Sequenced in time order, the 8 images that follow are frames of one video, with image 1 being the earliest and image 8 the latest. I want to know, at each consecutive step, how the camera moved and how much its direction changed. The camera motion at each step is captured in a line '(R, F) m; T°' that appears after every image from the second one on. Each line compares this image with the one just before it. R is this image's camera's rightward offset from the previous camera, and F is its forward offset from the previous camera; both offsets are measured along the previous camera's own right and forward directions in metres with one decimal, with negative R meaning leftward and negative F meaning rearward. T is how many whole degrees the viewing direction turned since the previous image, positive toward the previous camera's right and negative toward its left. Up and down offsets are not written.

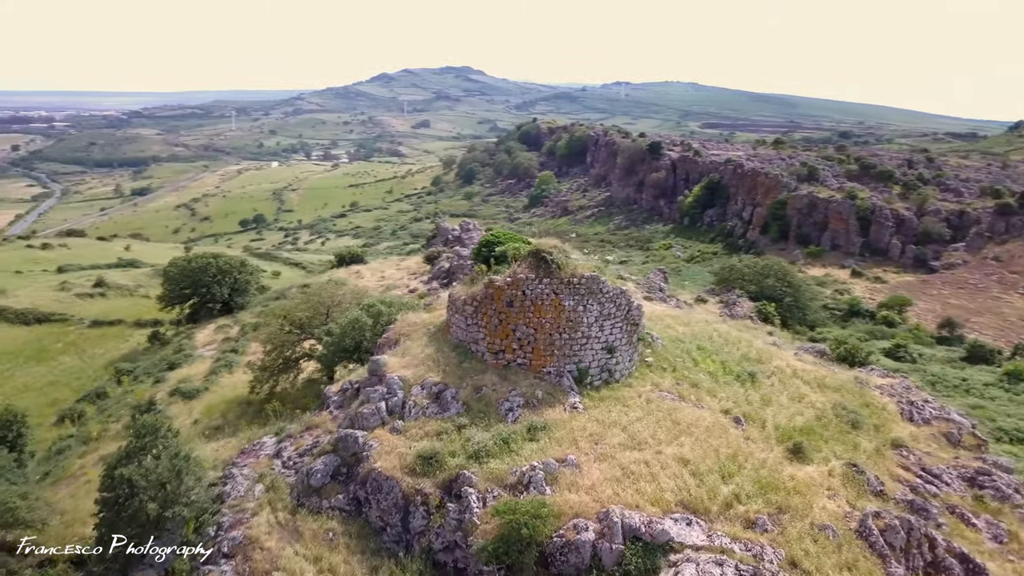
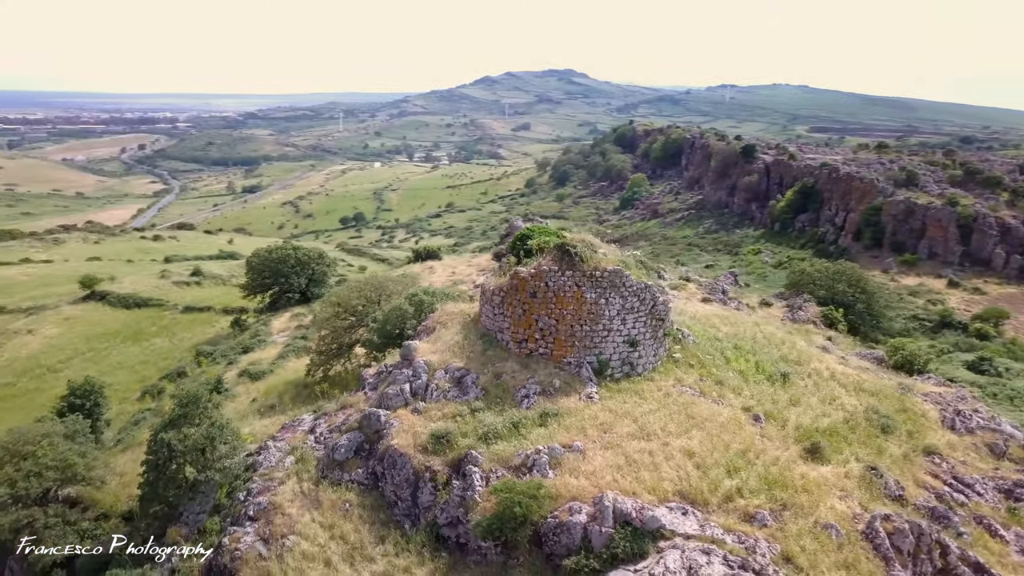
(+1.6, -0.4) m; -7°
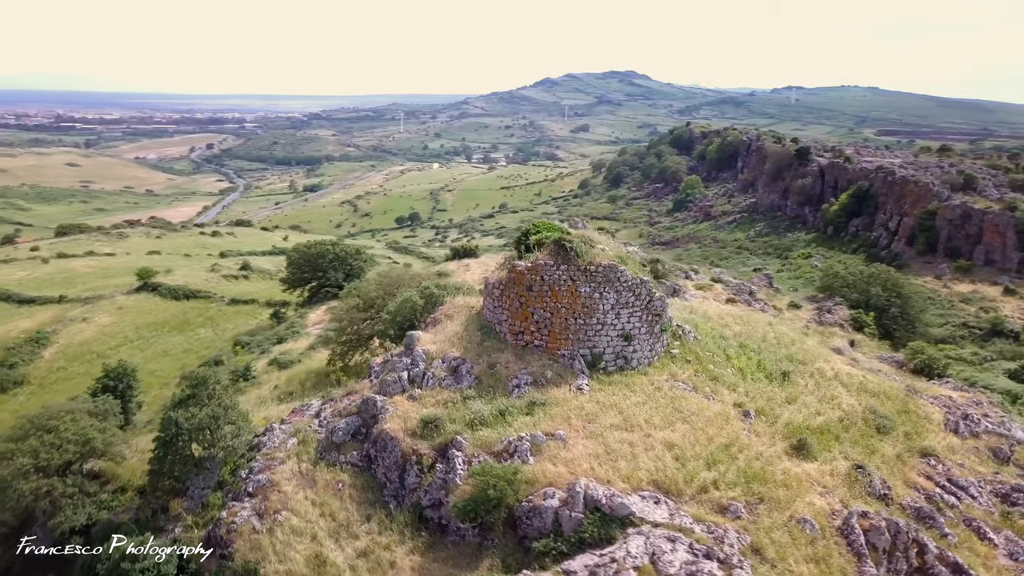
(+1.4, -0.4) m; -4°
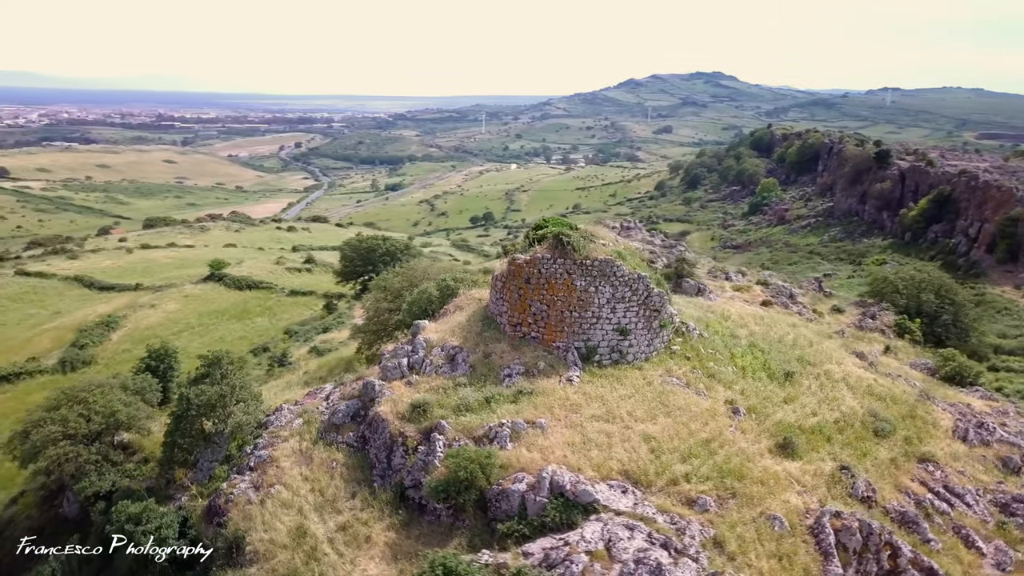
(+1.8, -0.3) m; -5°
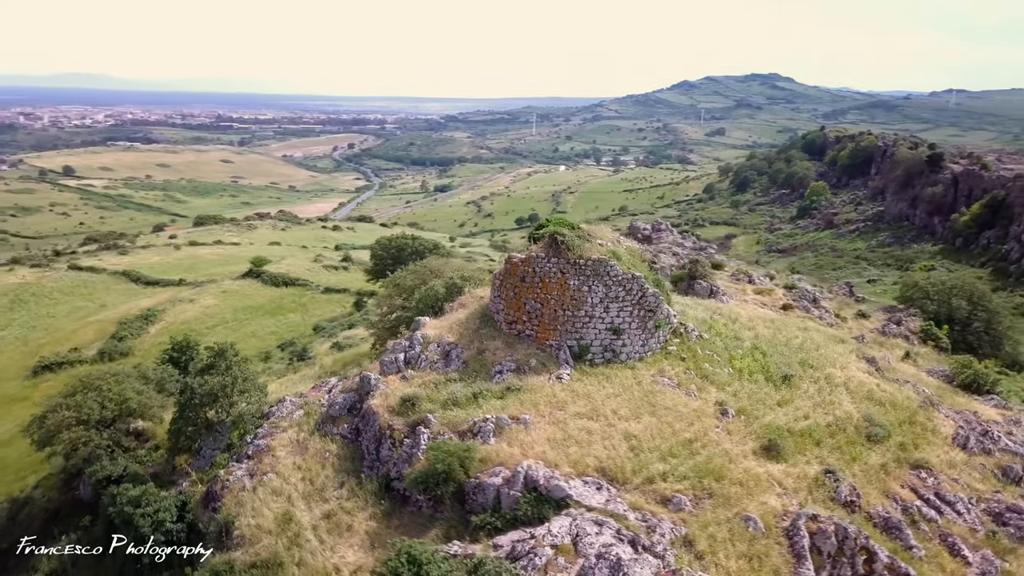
(+1.3, -0.2) m; -3°
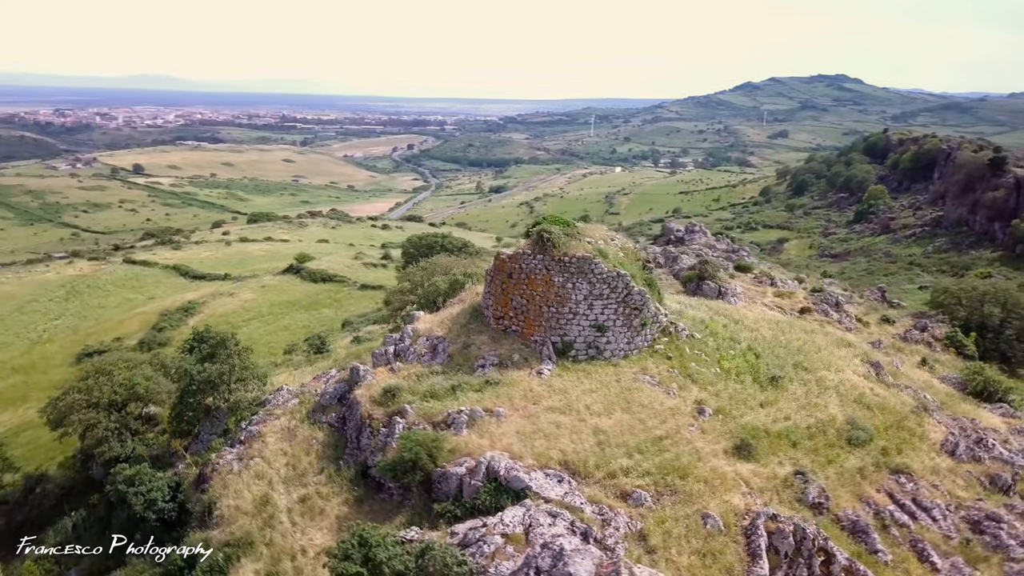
(+1.6, -0.3) m; -4°
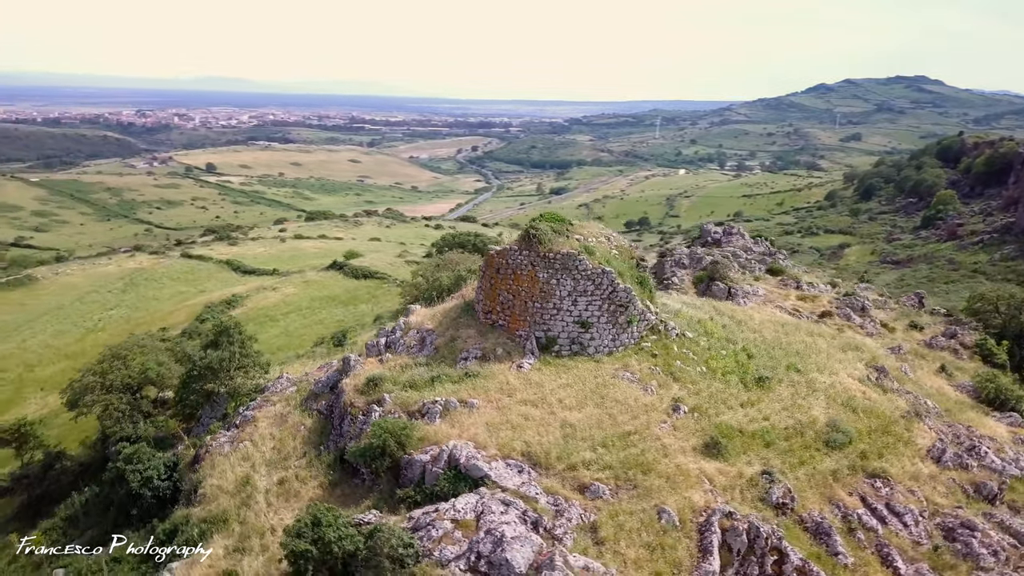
(+1.8, -0.2) m; -4°
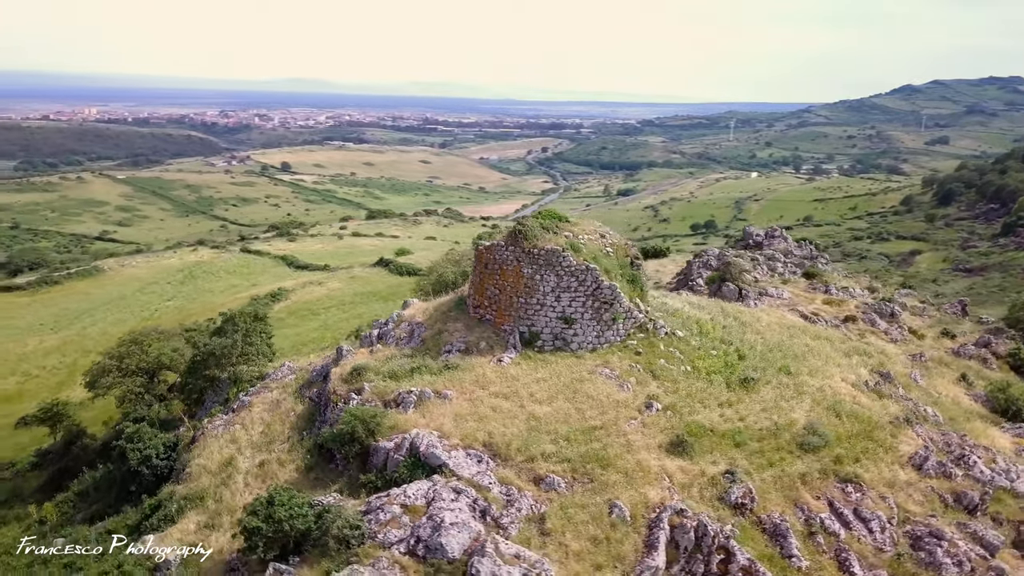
(+2.0, -0.2) m; -5°
